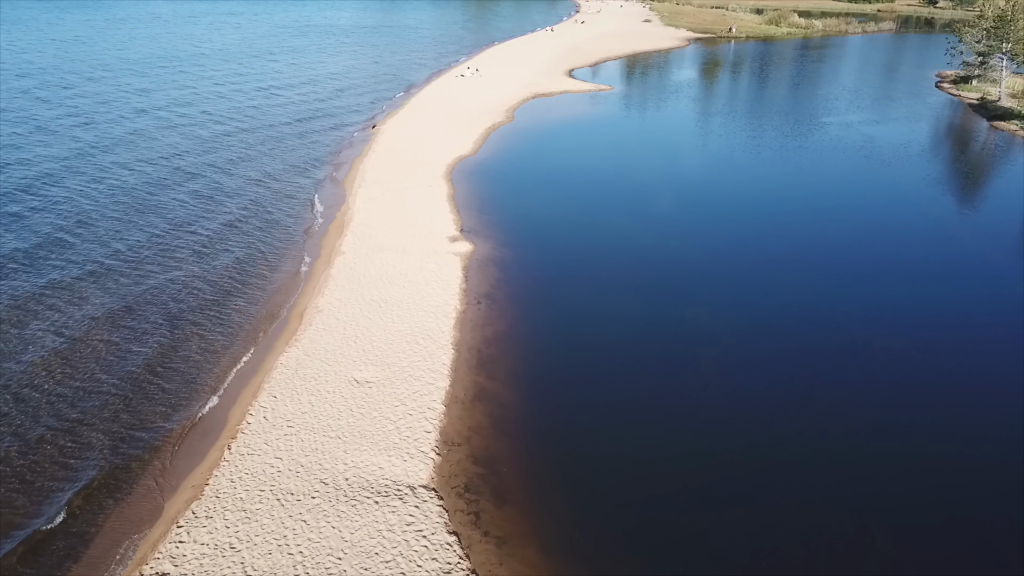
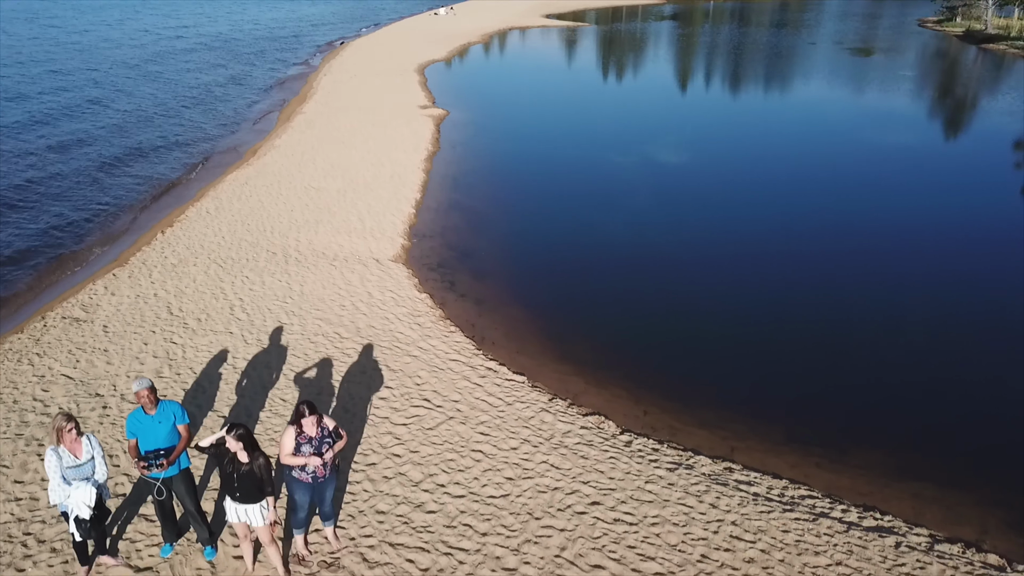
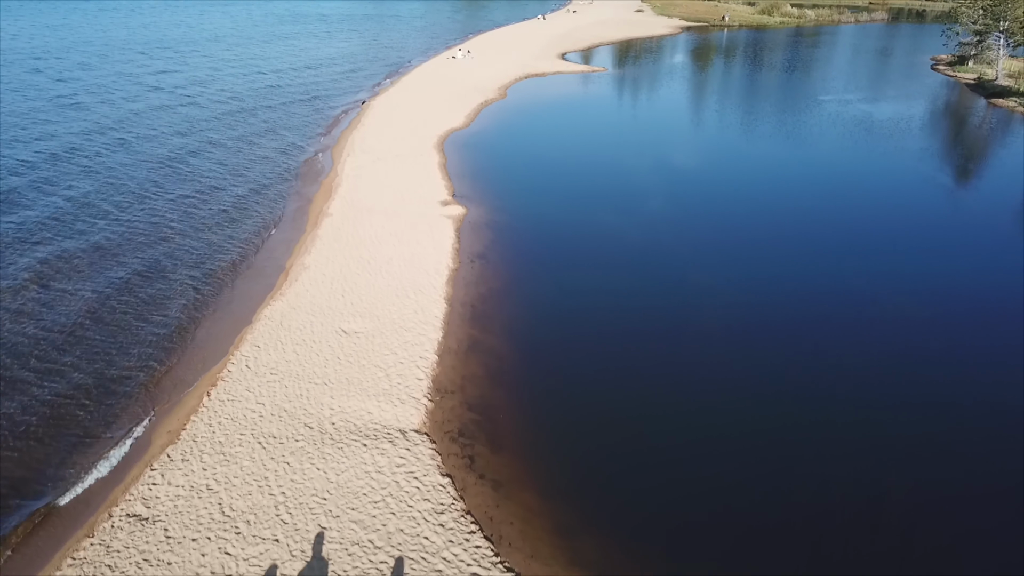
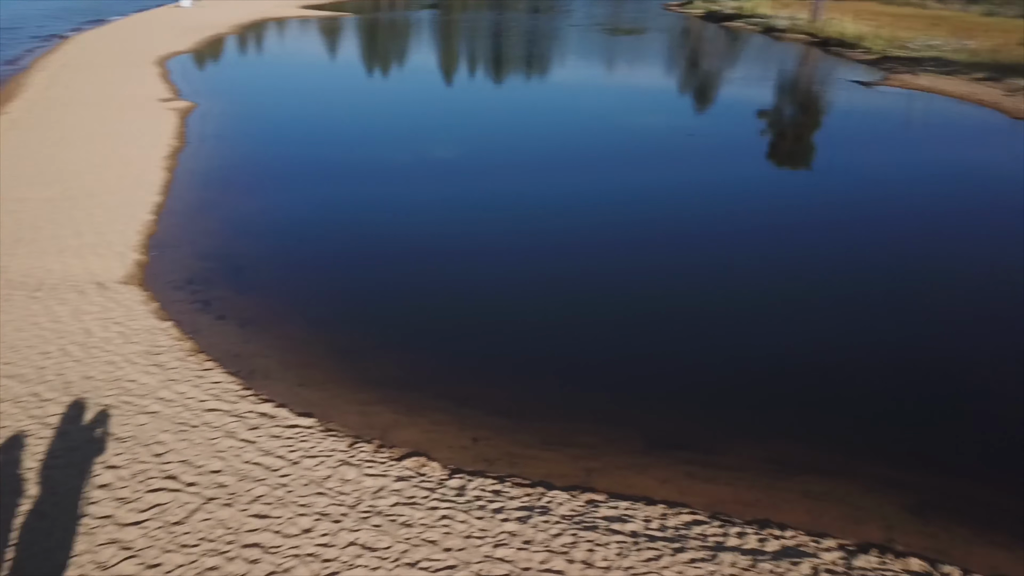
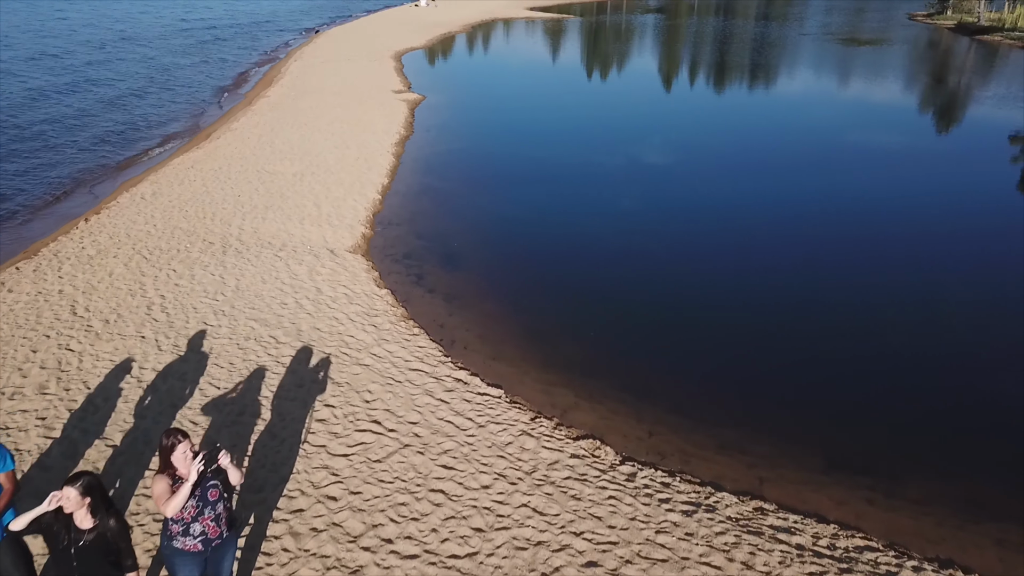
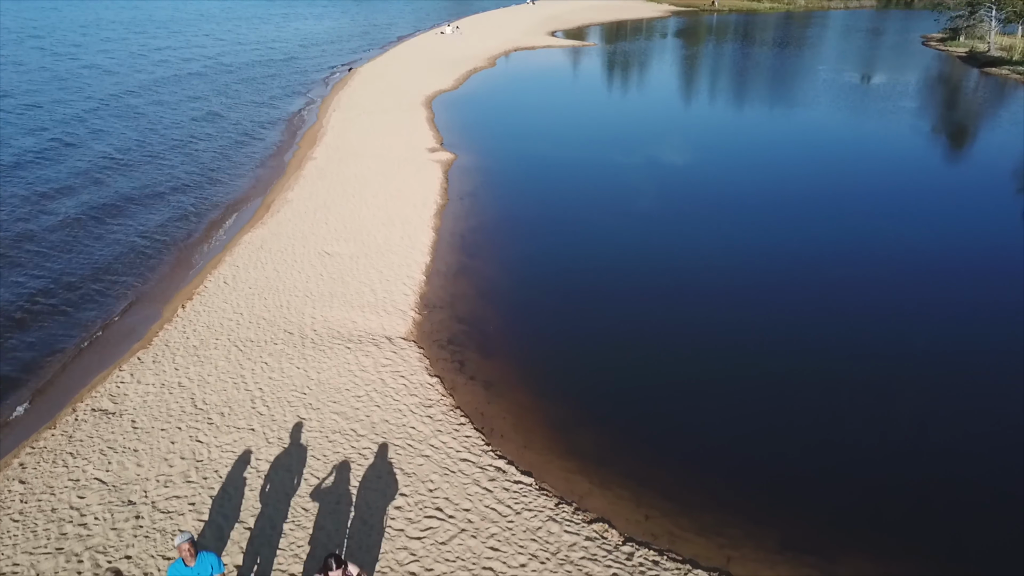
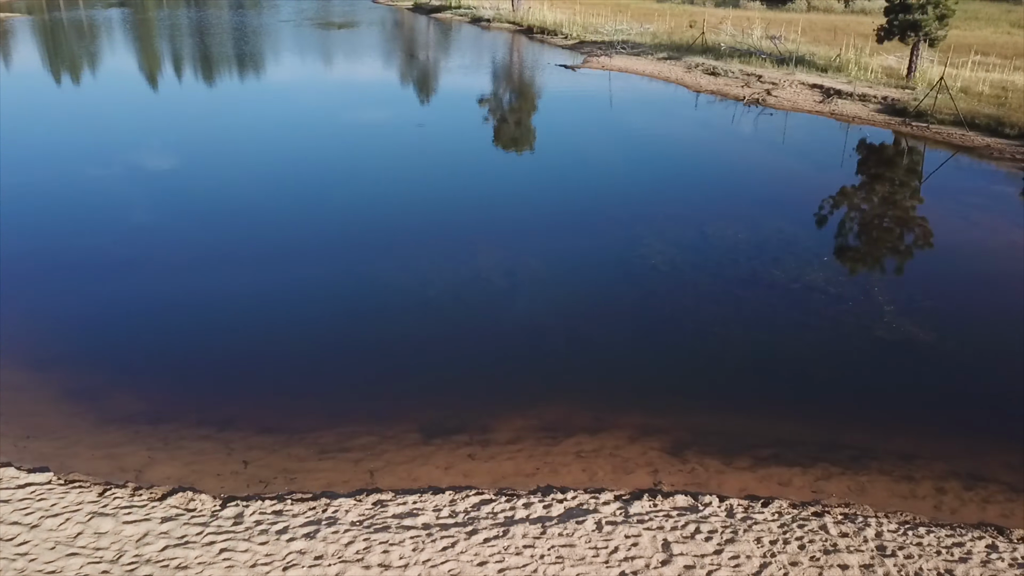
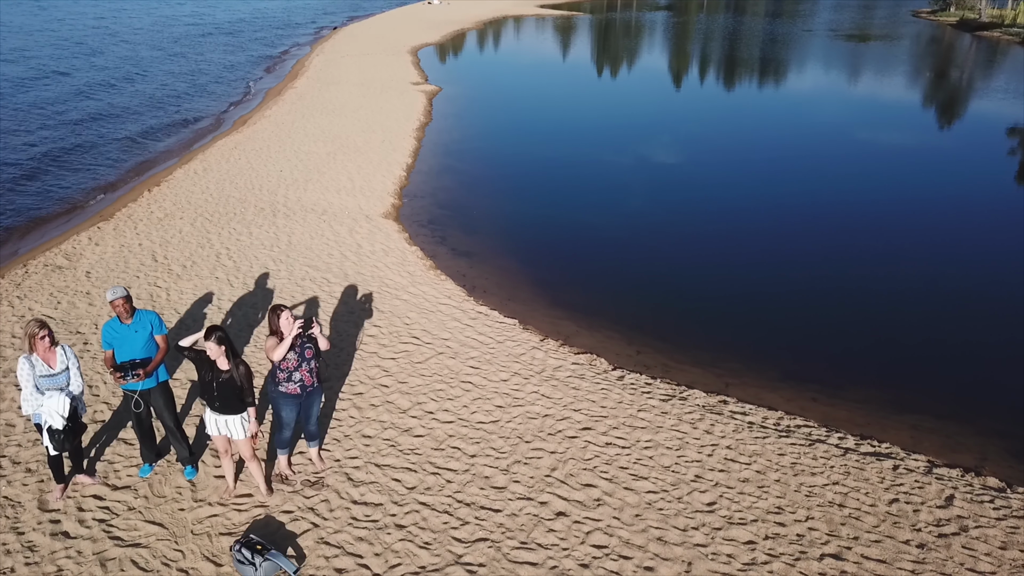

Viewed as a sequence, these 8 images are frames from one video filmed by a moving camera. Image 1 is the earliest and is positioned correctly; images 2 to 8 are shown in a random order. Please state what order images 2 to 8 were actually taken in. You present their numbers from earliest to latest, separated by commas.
3, 6, 2, 8, 5, 4, 7
